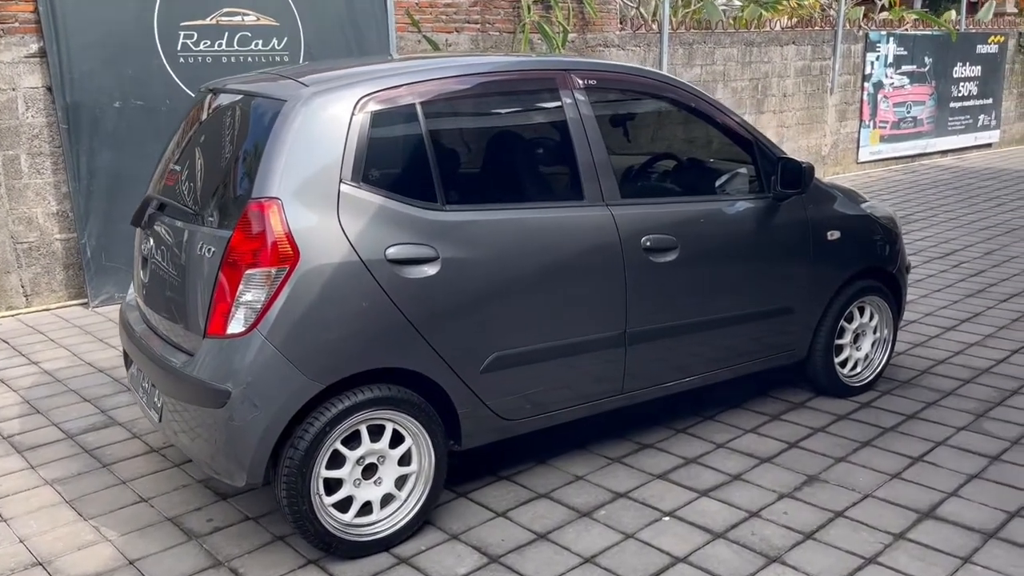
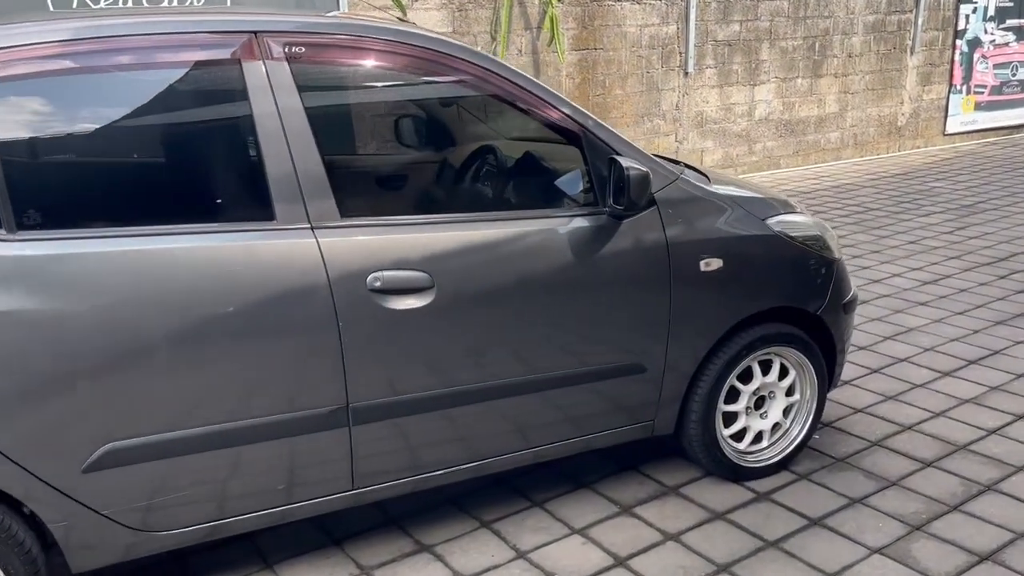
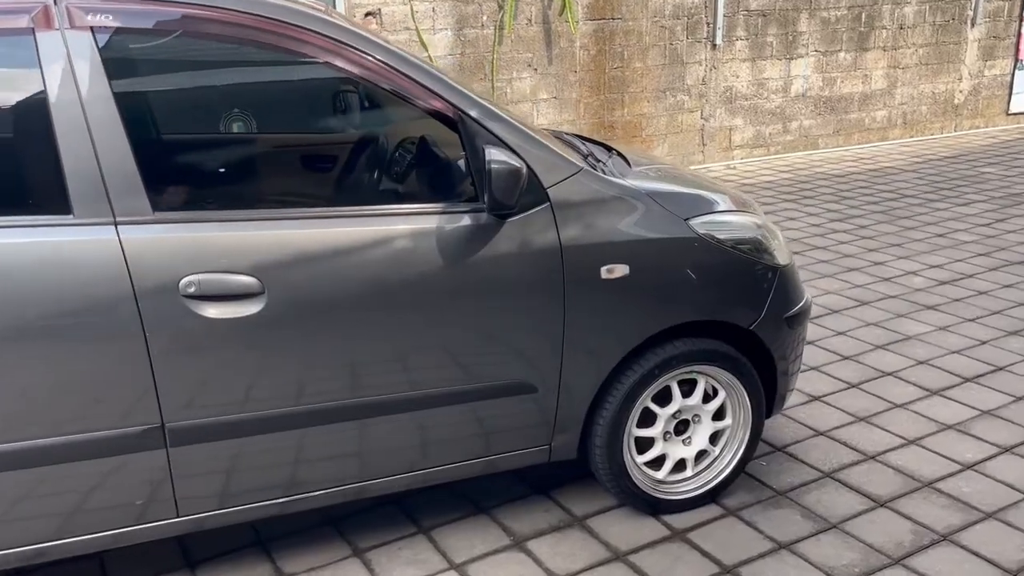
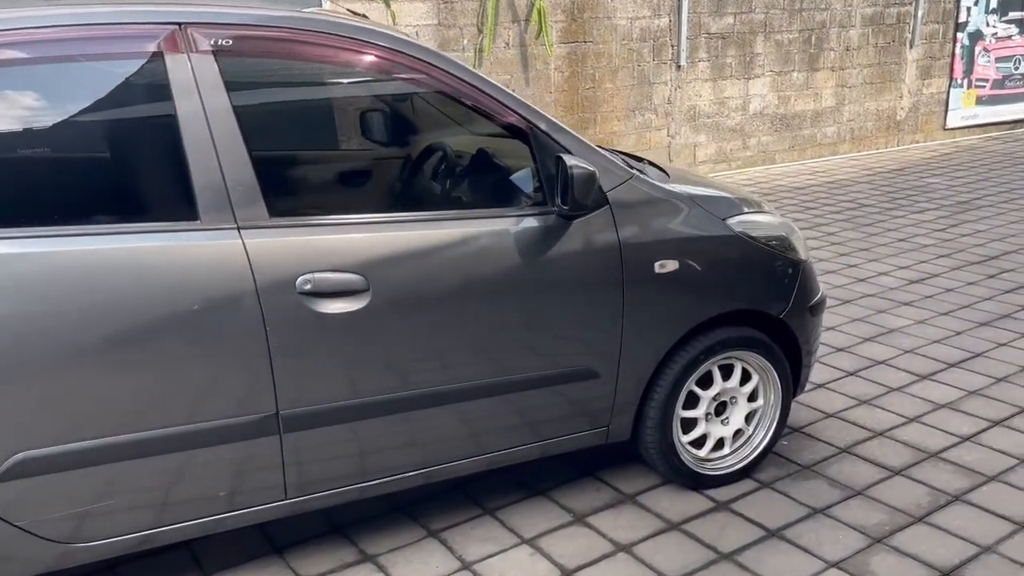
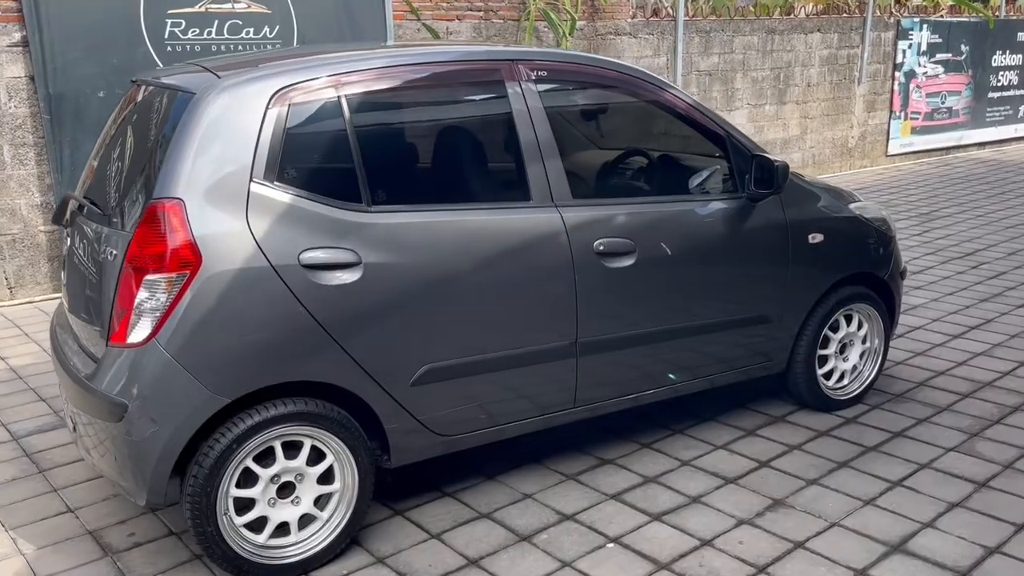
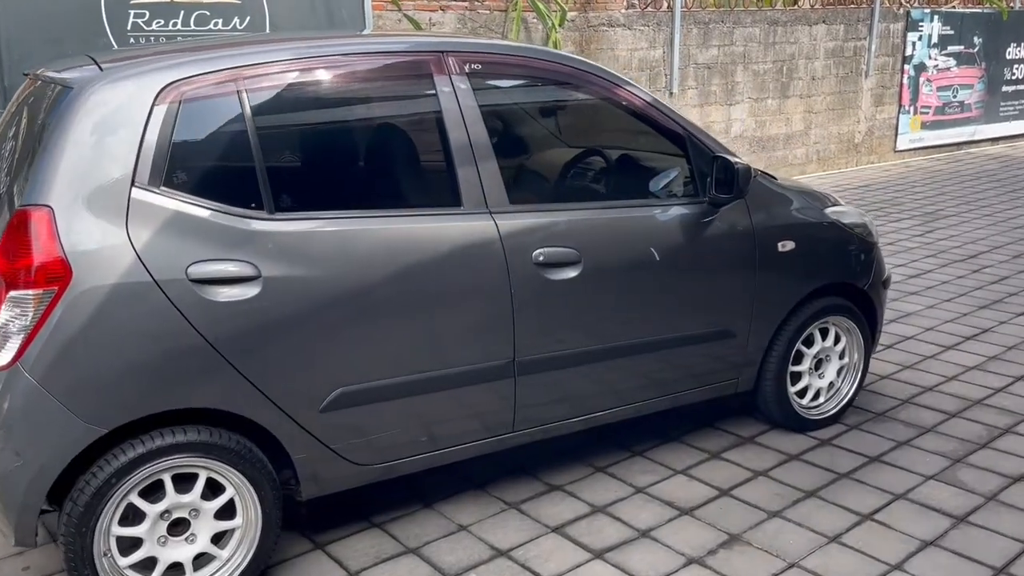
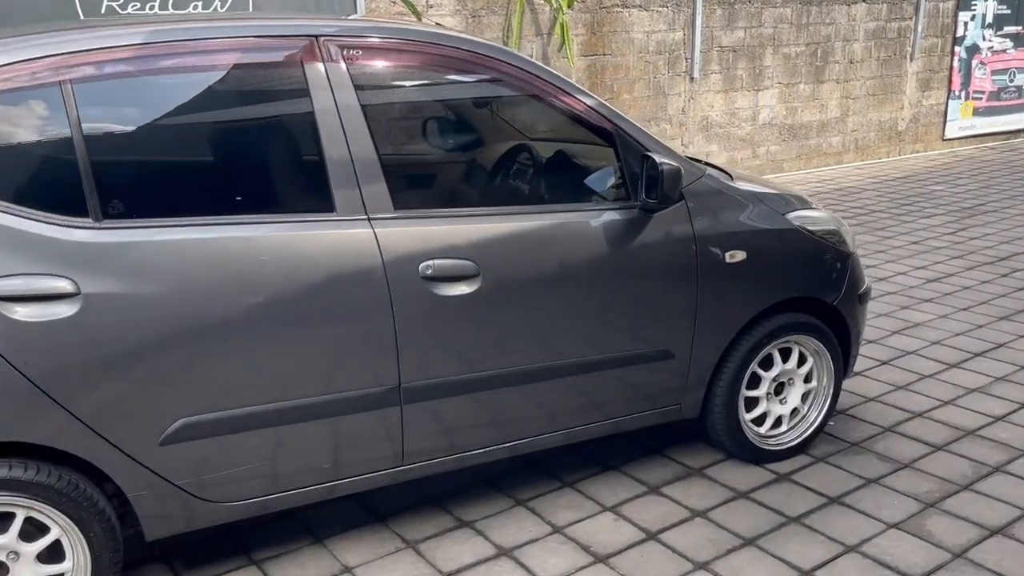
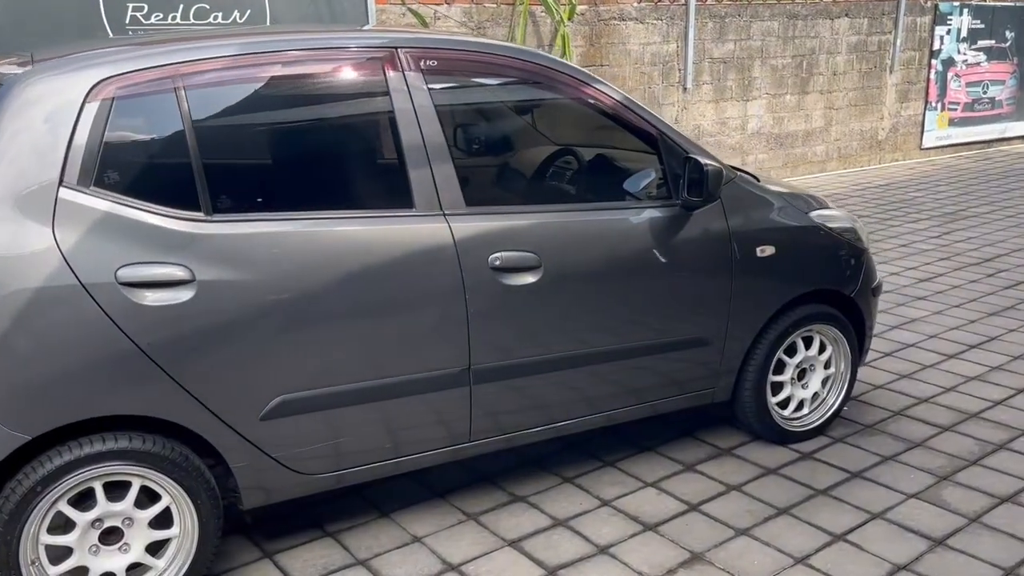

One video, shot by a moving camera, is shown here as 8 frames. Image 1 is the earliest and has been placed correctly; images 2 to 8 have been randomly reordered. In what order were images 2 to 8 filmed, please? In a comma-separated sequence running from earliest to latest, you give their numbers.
5, 6, 8, 7, 2, 4, 3
